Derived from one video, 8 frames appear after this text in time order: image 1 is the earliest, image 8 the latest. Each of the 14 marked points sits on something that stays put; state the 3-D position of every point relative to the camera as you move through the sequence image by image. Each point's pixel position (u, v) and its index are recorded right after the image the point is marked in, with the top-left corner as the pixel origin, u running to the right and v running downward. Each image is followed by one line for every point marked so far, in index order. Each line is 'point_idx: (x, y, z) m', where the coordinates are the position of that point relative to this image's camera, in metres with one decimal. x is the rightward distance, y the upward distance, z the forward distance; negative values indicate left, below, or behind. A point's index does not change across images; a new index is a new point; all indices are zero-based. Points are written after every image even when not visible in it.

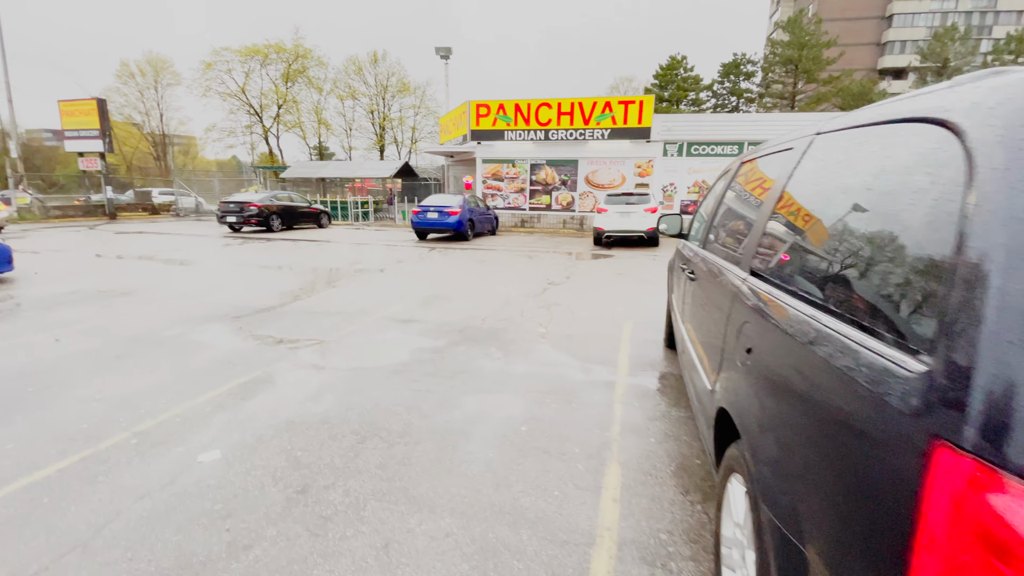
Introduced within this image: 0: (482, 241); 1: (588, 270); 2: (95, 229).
0: (-1.0, +1.5, +15.2) m
1: (+1.6, +0.4, +10.1) m
2: (-15.2, +2.1, +17.2) m
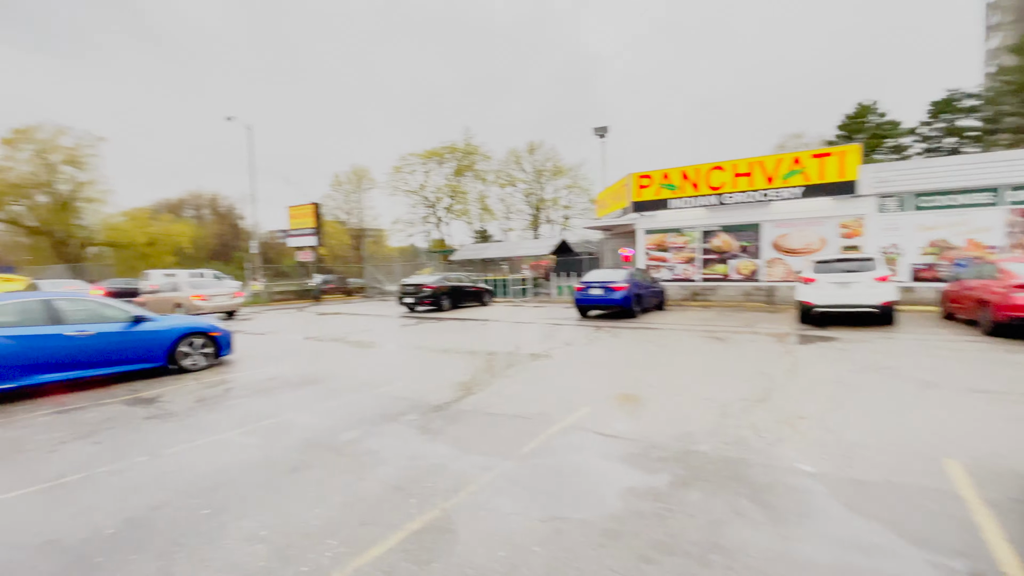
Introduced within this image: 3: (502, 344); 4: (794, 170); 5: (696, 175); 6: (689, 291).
0: (+4.1, -0.9, +13.7) m
1: (+4.9, -1.1, +7.9) m
2: (-8.9, -1.0, +20.0) m
3: (-0.2, -1.2, +10.1) m
4: (+9.0, +3.8, +15.2) m
5: (+6.5, +4.0, +16.8) m
6: (+6.5, -0.1, +17.3) m
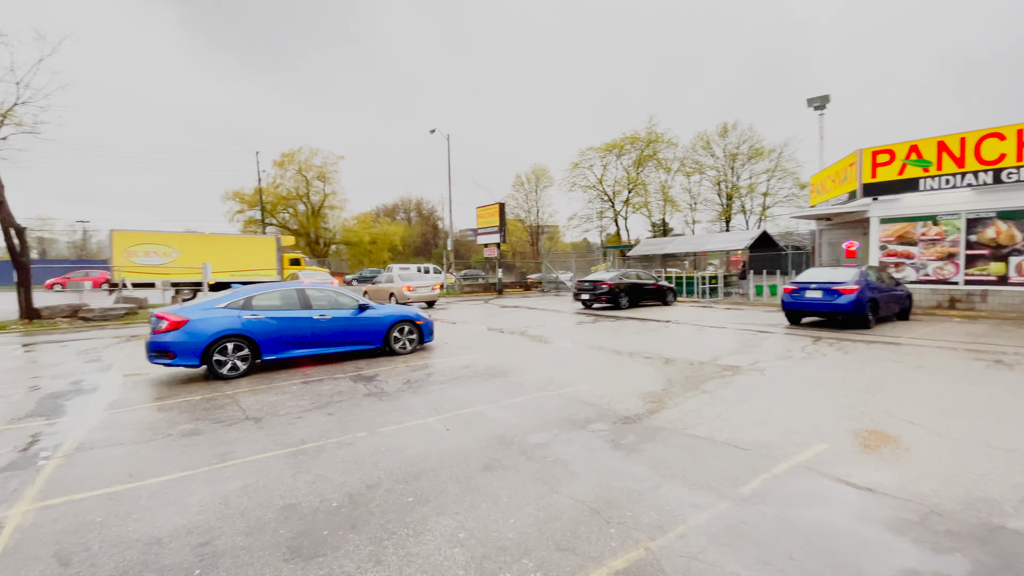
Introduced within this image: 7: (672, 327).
0: (+8.8, -1.0, +10.9) m
1: (+7.5, -1.3, +5.2) m
2: (-1.0, -0.7, +21.5) m
3: (+3.5, -1.2, +9.1) m
4: (+14.1, +3.6, +10.5) m
5: (+12.2, +3.8, +12.9) m
6: (+12.4, -0.3, +13.5) m
7: (+4.4, -1.1, +12.9) m
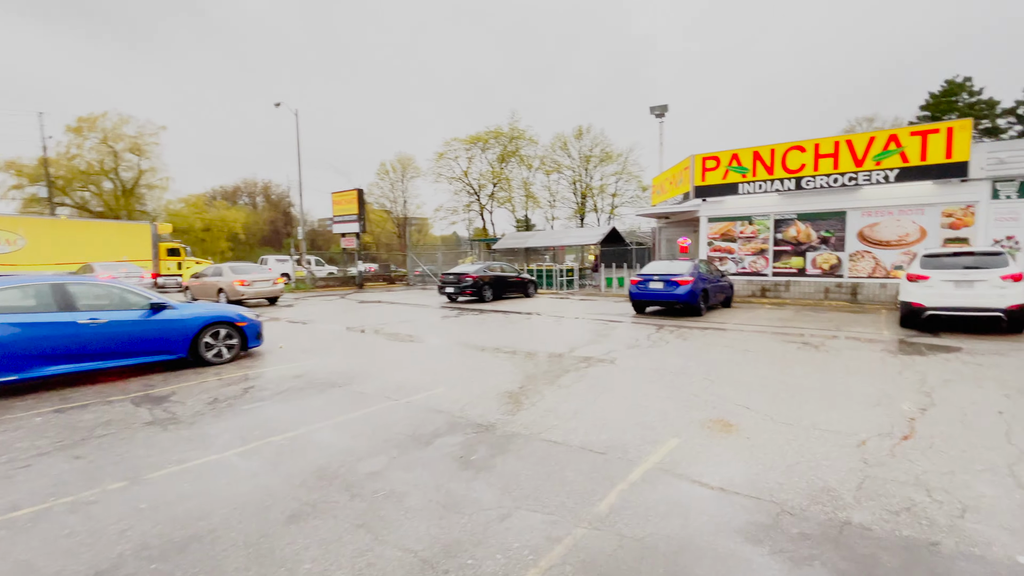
0: (+5.4, -0.7, +12.2) m
1: (+5.7, -1.1, +6.4) m
2: (-7.0, -0.5, +19.6) m
3: (+0.7, -1.1, +9.0) m
4: (+10.5, +3.8, +13.2) m
5: (+8.1, +4.1, +15.0) m
6: (+8.1, 0.0, +15.6) m
7: (+0.6, -0.8, +12.9) m
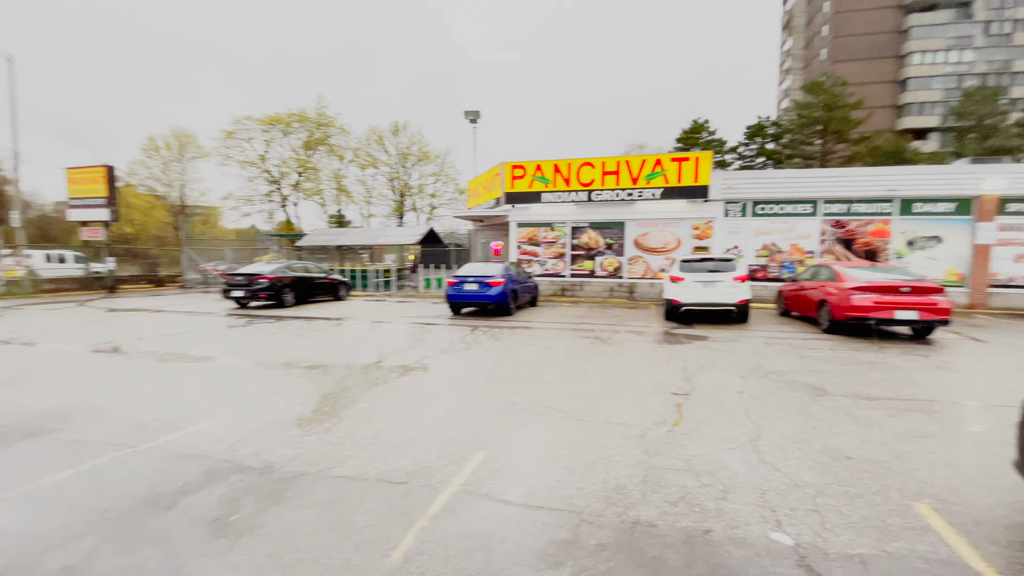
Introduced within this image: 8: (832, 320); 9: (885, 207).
0: (+0.4, -0.8, +12.9) m
1: (+2.9, -1.1, +7.6) m
2: (-13.8, -0.6, +15.3) m
3: (-2.7, -1.1, +8.2) m
4: (+4.8, +3.9, +15.7) m
5: (+1.9, +4.1, +16.5) m
6: (+1.7, 0.0, +17.1) m
7: (-4.3, -0.9, +11.7) m
8: (+6.4, -0.6, +9.4) m
9: (+11.3, +2.5, +14.4) m
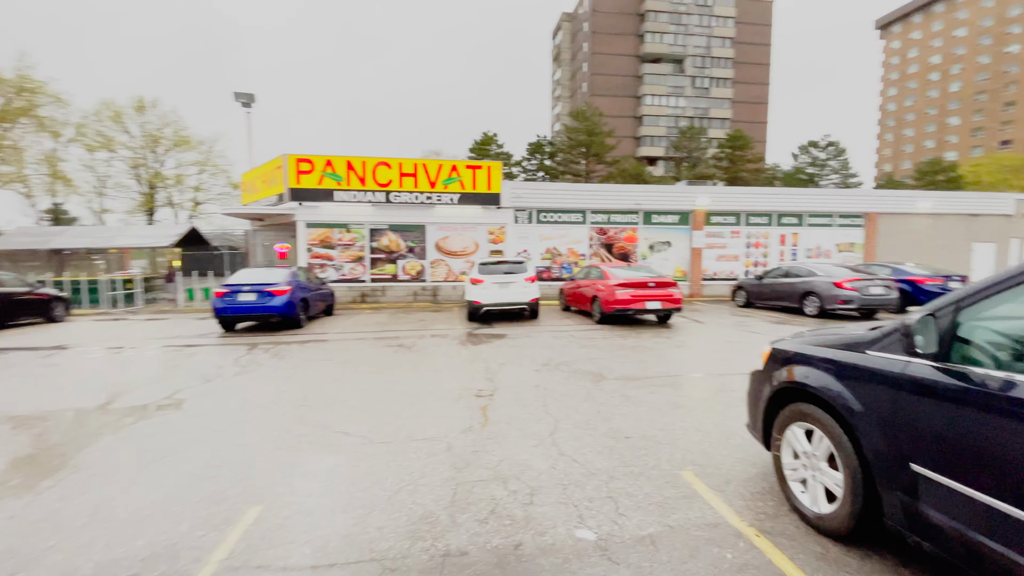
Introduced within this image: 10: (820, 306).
0: (-4.7, -0.9, +11.7) m
1: (-0.3, -1.2, +7.8) m
2: (-18.7, -1.3, +8.1) m
3: (-5.7, -1.3, +6.1) m
4: (-2.0, +3.8, +16.0) m
5: (-5.0, +3.9, +15.5) m
6: (-5.3, -0.2, +16.0) m
7: (-8.5, -1.2, +8.7) m
8: (+2.1, -0.6, +10.8) m
9: (+4.5, +2.6, +17.4) m
10: (+8.0, -0.5, +12.2) m
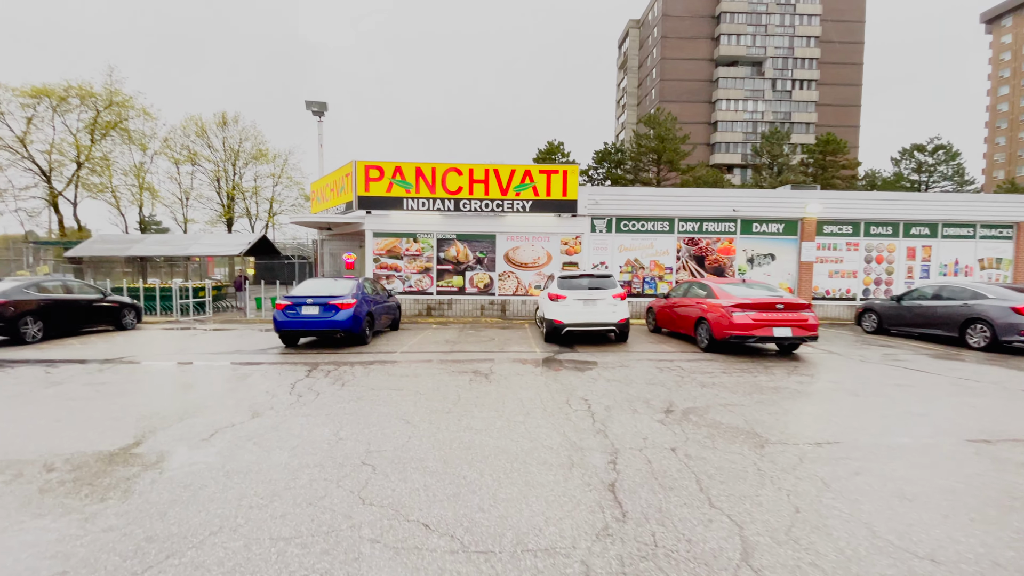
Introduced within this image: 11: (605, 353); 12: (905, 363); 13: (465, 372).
0: (-2.8, -1.2, +10.7) m
1: (+1.0, -1.4, +6.3) m
2: (-17.1, -1.3, +8.8) m
3: (-4.5, -1.5, +5.3) m
4: (+0.5, +3.3, +14.7) m
5: (-2.5, +3.5, +14.6) m
6: (-2.9, -0.6, +15.0) m
7: (-7.0, -1.4, +8.2) m
8: (+3.9, -1.0, +9.0) m
9: (+7.0, +2.0, +15.3) m
10: (+9.8, -1.0, +9.7) m
11: (+1.9, -1.3, +9.4) m
12: (+7.1, -1.4, +8.5) m
13: (-0.7, -1.4, +7.6) m
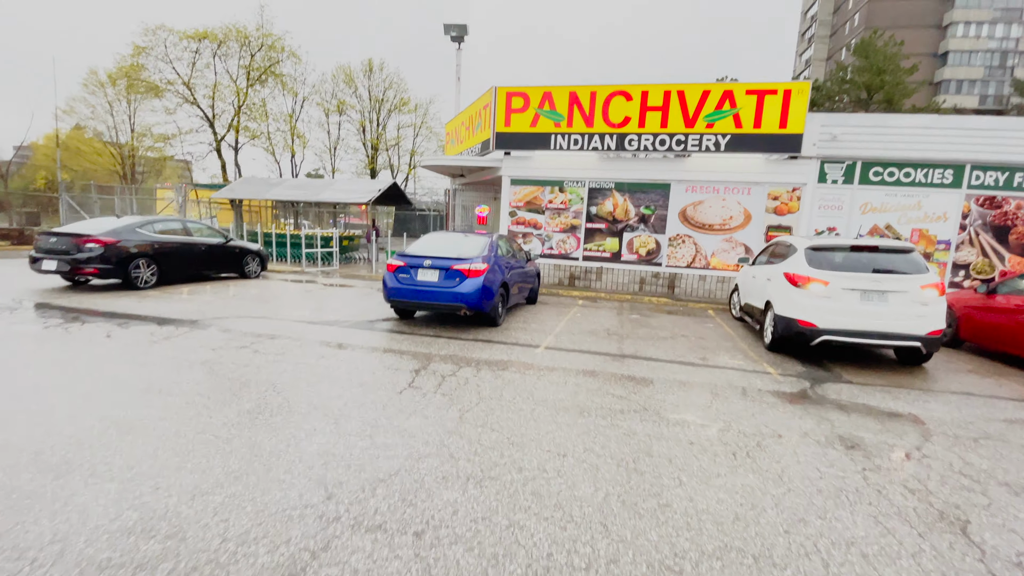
0: (+0.2, -0.6, +7.8) m
1: (+2.8, -1.4, +2.6) m
2: (-14.1, +0.3, +9.6) m
3: (-2.8, -1.1, +3.0) m
4: (+4.7, +4.0, +10.4) m
5: (+1.8, +4.4, +11.1) m
6: (+1.4, +0.4, +11.9) m
7: (-4.5, -0.6, +6.5) m
8: (+6.2, -1.0, +4.5) m
9: (+11.1, +2.2, +9.4) m
10: (+12.1, -1.4, +3.6) m
11: (+4.4, -1.1, +5.4) m
12: (+9.2, -1.7, +3.2) m
13: (+1.4, -1.1, +4.3) m
